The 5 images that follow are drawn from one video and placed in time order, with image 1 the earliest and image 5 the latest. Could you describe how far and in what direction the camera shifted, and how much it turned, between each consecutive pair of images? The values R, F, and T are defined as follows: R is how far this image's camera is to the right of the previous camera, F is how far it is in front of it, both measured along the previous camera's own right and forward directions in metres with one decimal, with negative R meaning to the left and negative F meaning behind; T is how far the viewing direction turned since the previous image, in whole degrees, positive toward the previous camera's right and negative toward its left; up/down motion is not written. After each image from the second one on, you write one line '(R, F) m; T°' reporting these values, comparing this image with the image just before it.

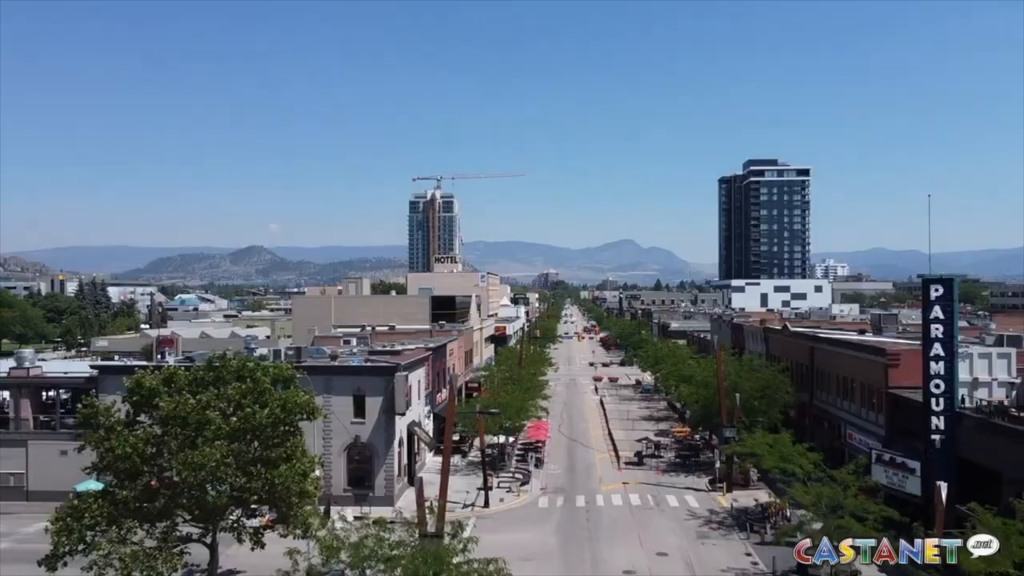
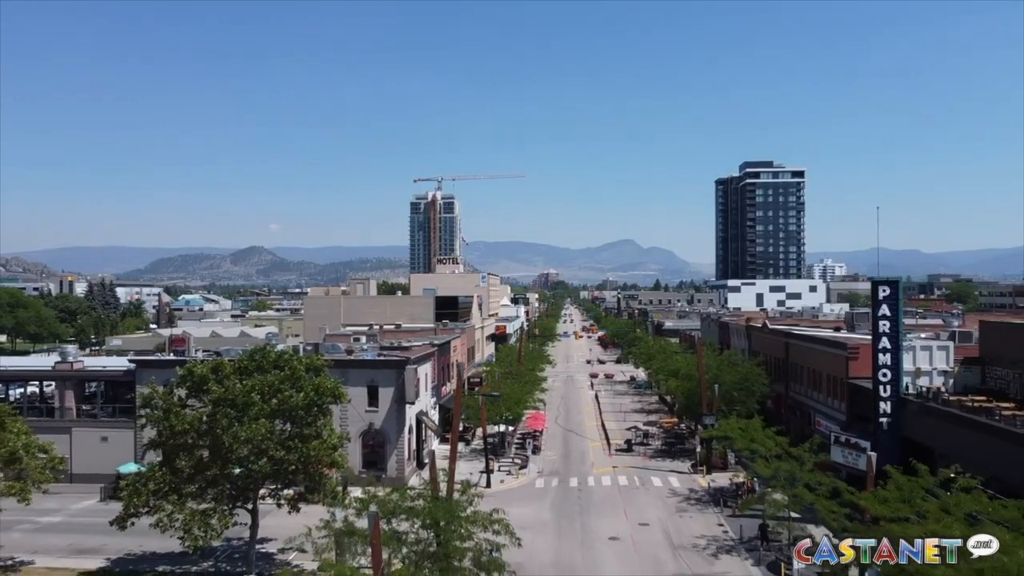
(+0.1, -4.4) m; 0°
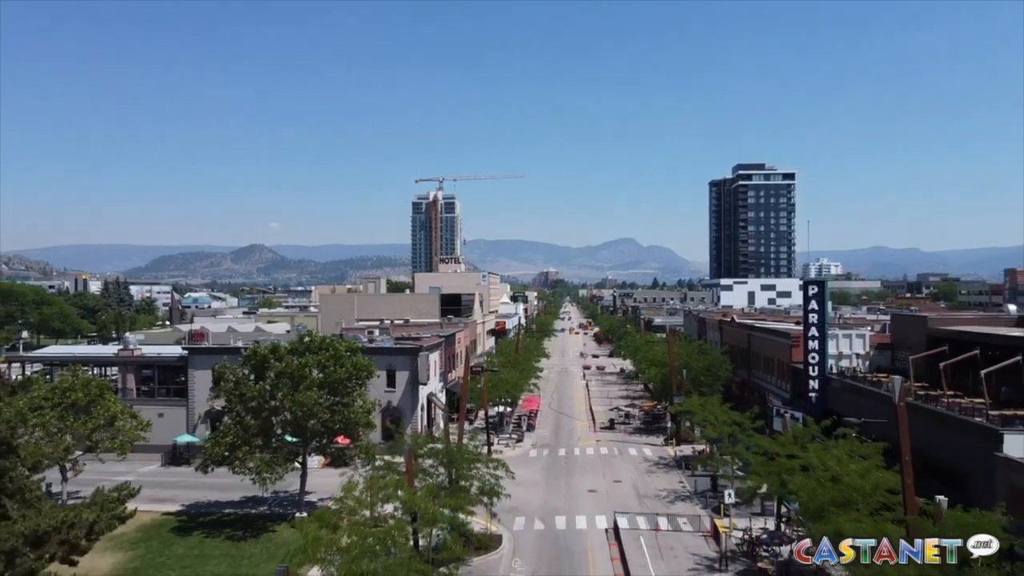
(+0.2, -8.1) m; 0°
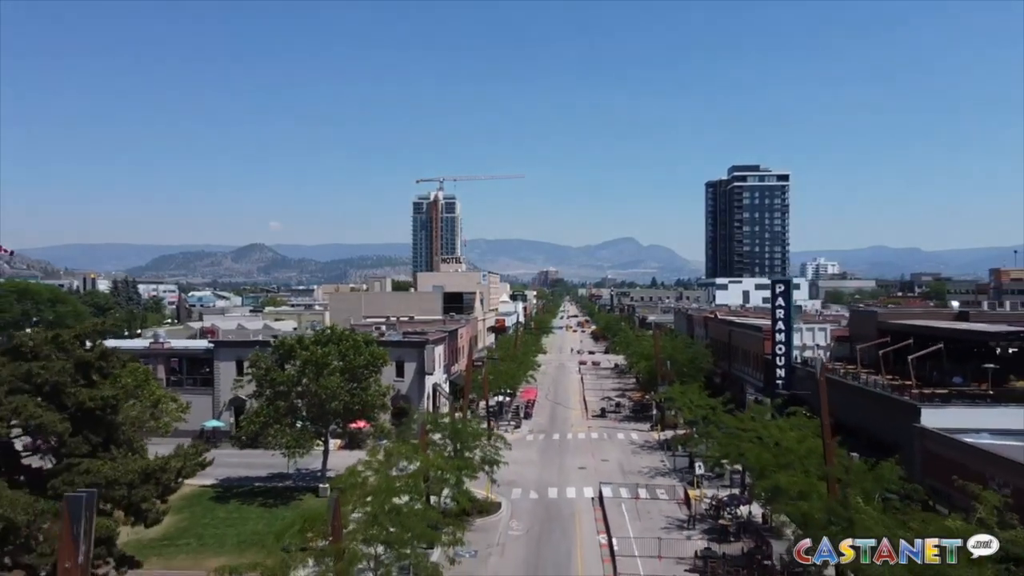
(+0.1, -5.1) m; 0°
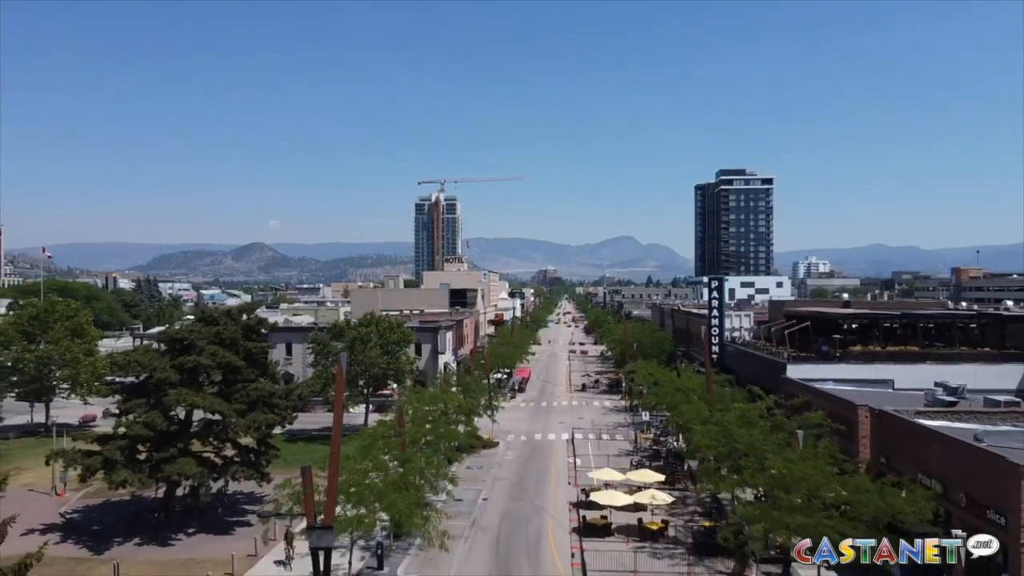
(+0.3, -14.5) m; 0°
